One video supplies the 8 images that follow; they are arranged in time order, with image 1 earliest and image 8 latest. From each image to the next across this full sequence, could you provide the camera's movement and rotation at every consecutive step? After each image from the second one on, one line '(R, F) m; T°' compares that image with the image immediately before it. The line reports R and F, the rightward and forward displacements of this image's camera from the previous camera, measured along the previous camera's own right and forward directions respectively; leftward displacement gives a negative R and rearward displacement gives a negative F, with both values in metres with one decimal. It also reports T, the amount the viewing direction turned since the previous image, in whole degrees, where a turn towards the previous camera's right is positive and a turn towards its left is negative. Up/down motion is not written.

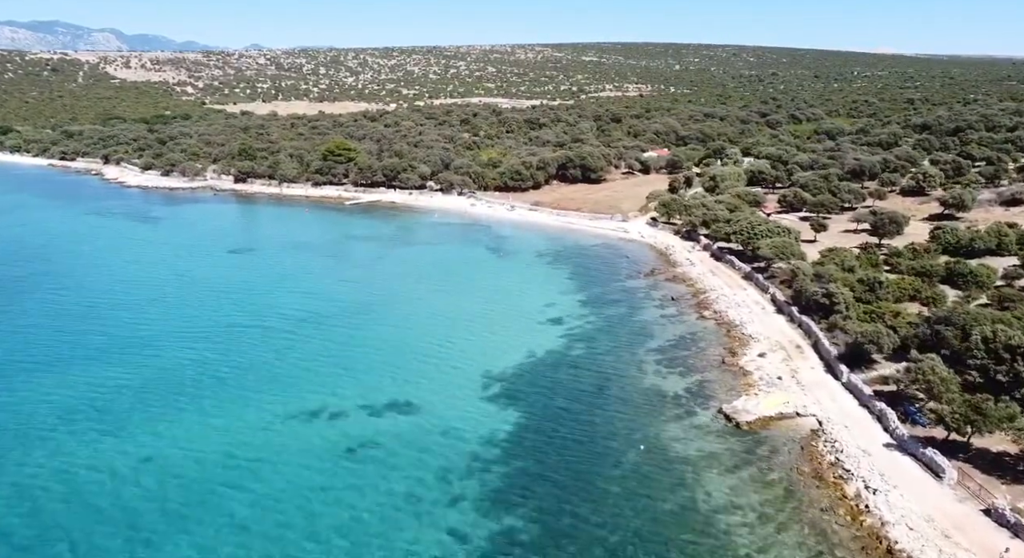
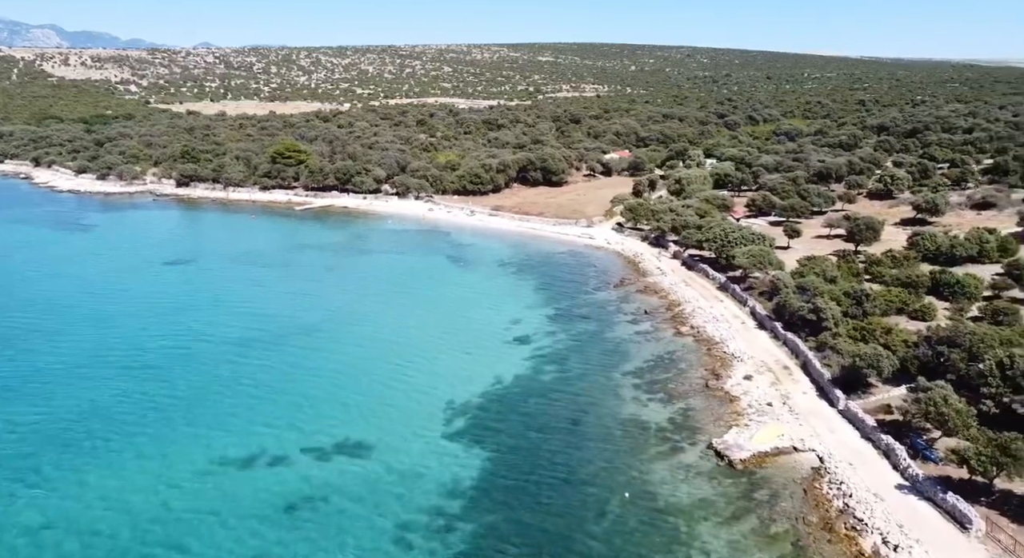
(-0.3, +3.7) m; +3°
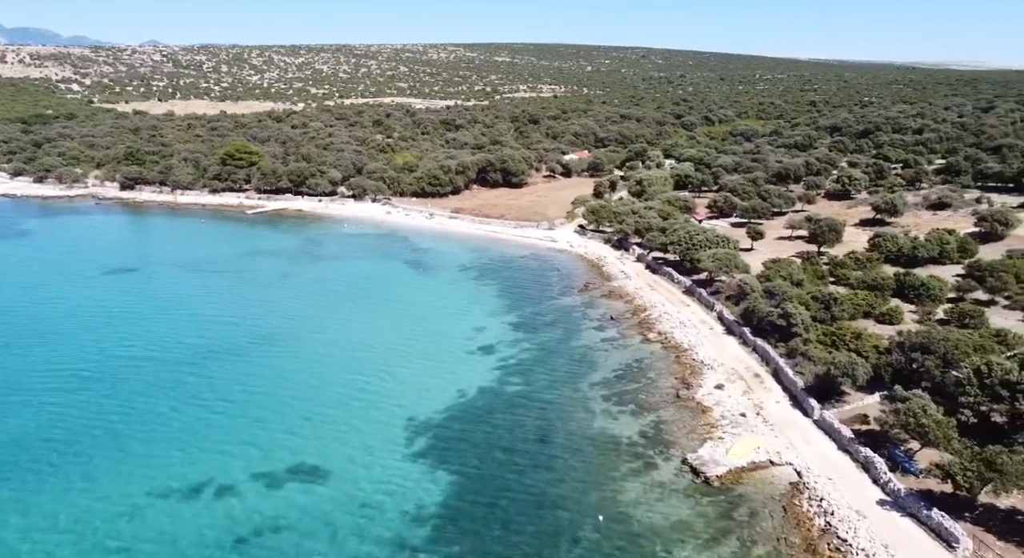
(-0.2, +1.5) m; +3°
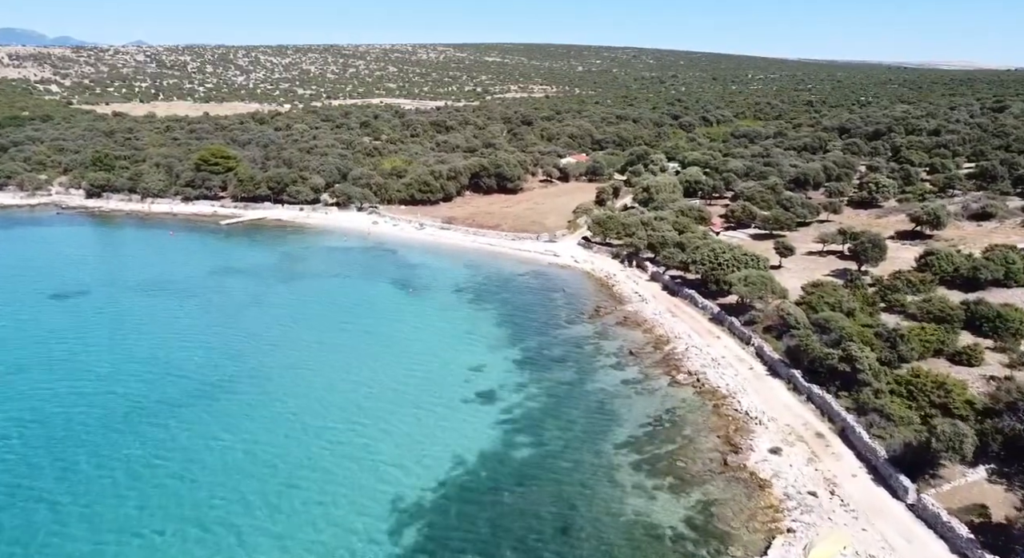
(-0.7, +6.6) m; +1°
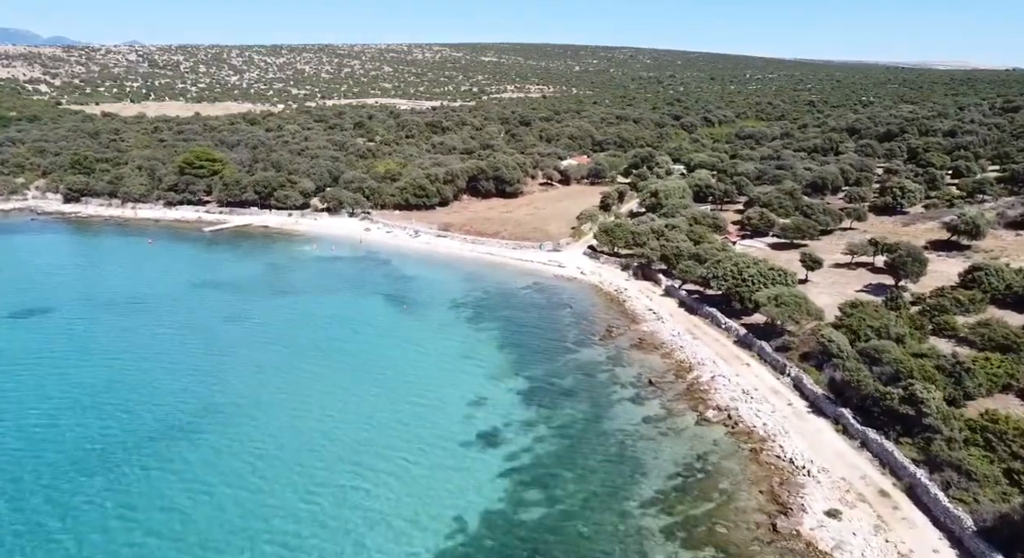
(-0.4, +4.5) m; 0°
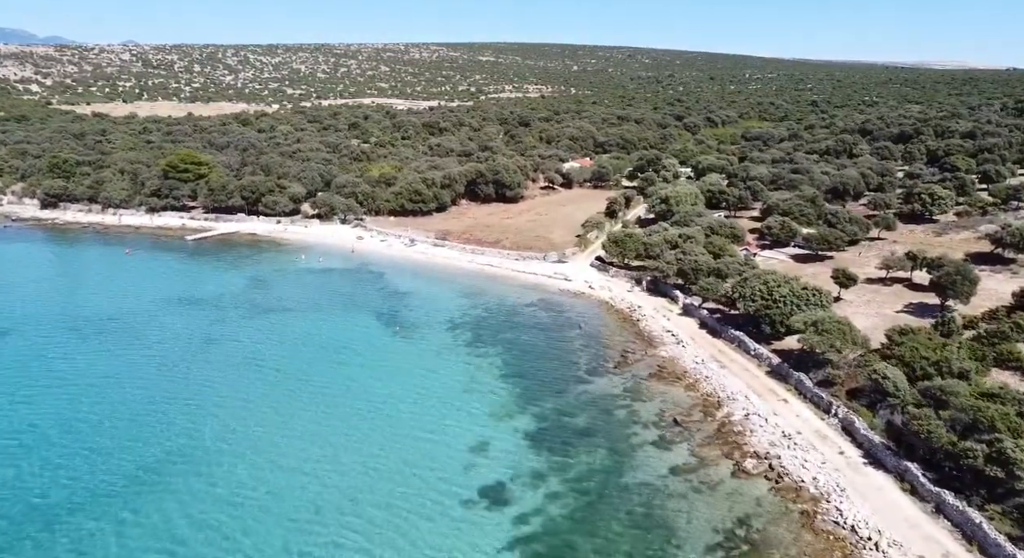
(-0.4, +4.4) m; 0°
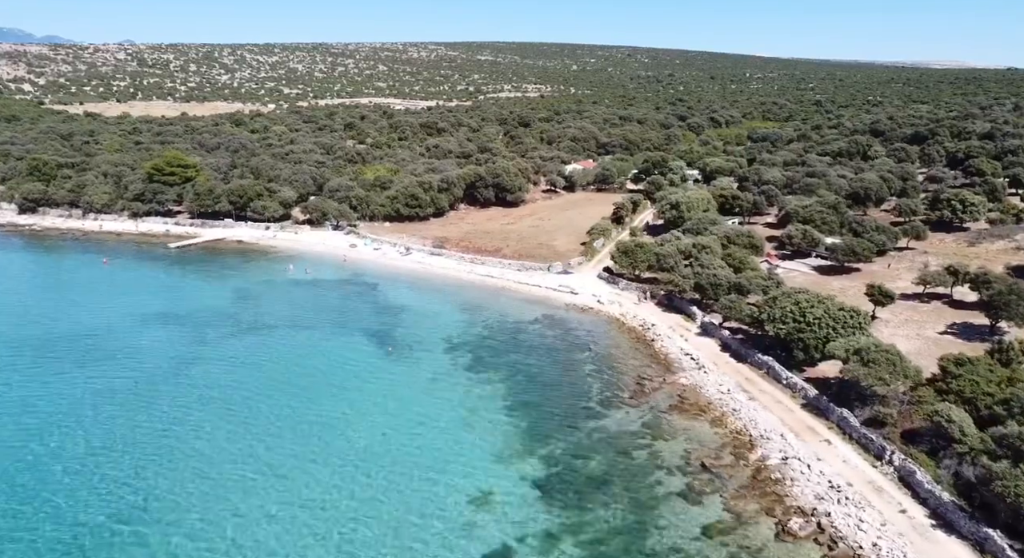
(-0.3, +4.0) m; 0°
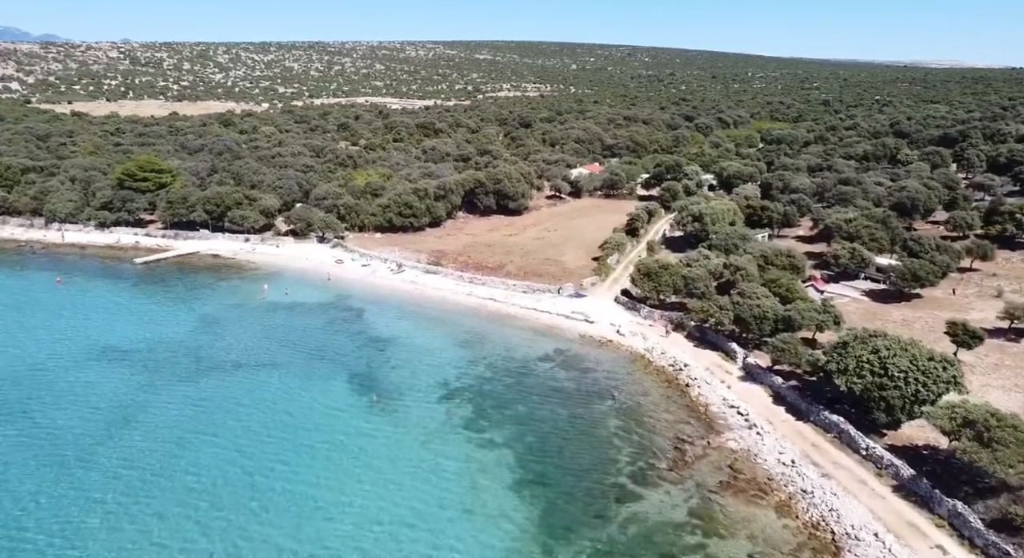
(-0.4, +6.9) m; 0°
